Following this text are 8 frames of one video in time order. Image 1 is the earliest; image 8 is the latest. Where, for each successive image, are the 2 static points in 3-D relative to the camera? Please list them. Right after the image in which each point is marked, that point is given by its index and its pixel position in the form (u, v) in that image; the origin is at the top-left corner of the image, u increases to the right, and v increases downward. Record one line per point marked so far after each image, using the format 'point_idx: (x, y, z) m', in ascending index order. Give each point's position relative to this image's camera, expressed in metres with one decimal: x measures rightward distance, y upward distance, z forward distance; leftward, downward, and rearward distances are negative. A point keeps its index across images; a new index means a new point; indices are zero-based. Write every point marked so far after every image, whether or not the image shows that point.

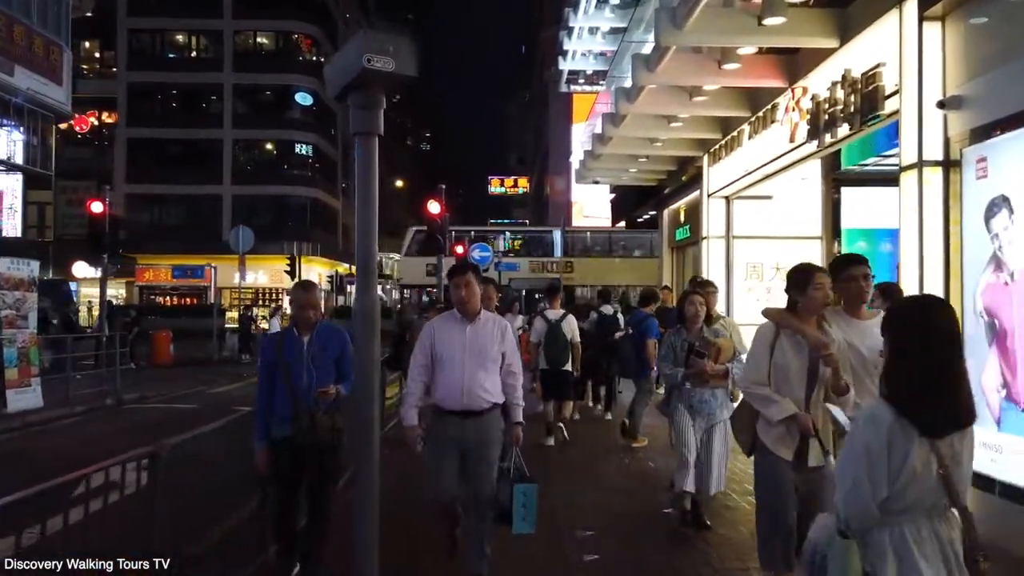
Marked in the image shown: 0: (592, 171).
0: (+1.5, +2.2, +16.7) m
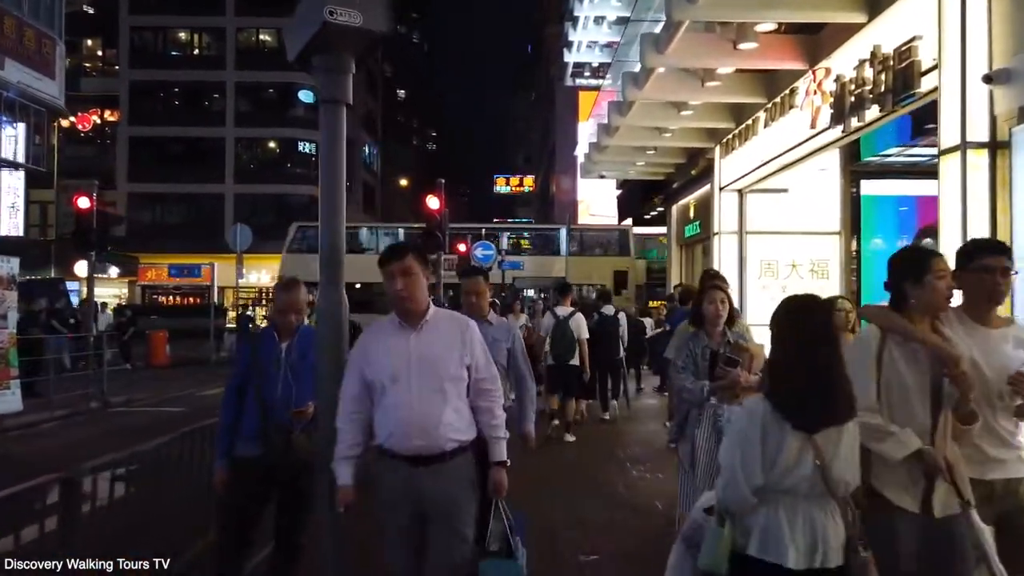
0: (+1.5, +2.2, +16.1) m
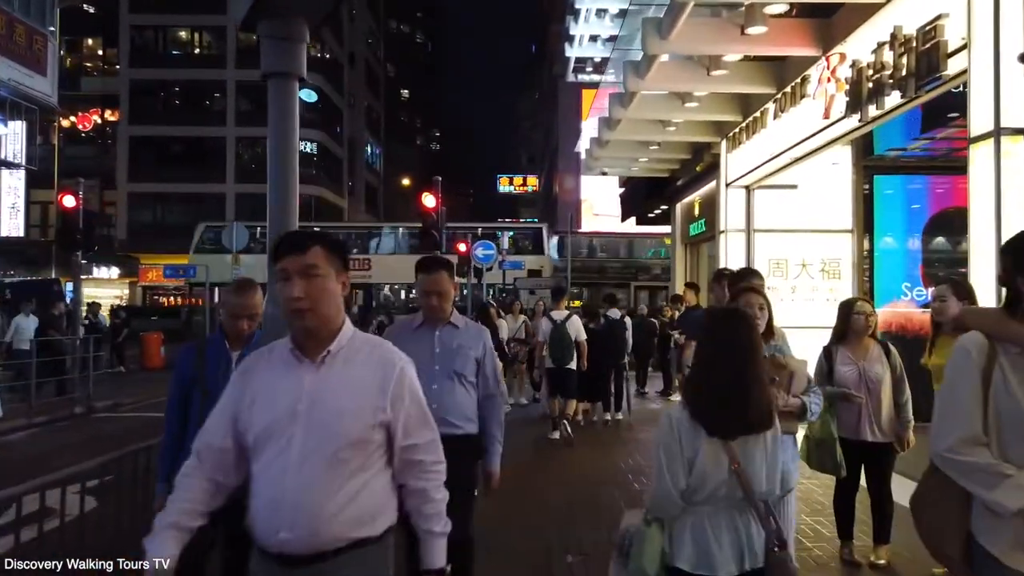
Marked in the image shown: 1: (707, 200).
0: (+1.5, +2.2, +15.5) m
1: (+3.3, +1.5, +15.0) m
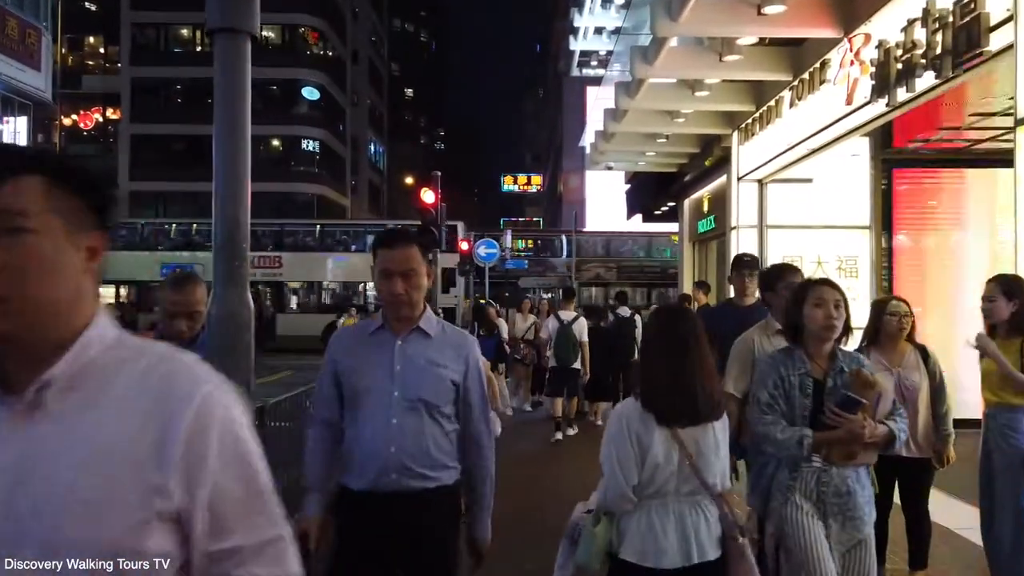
0: (+1.5, +2.2, +14.9) m
1: (+3.3, +1.5, +14.5) m
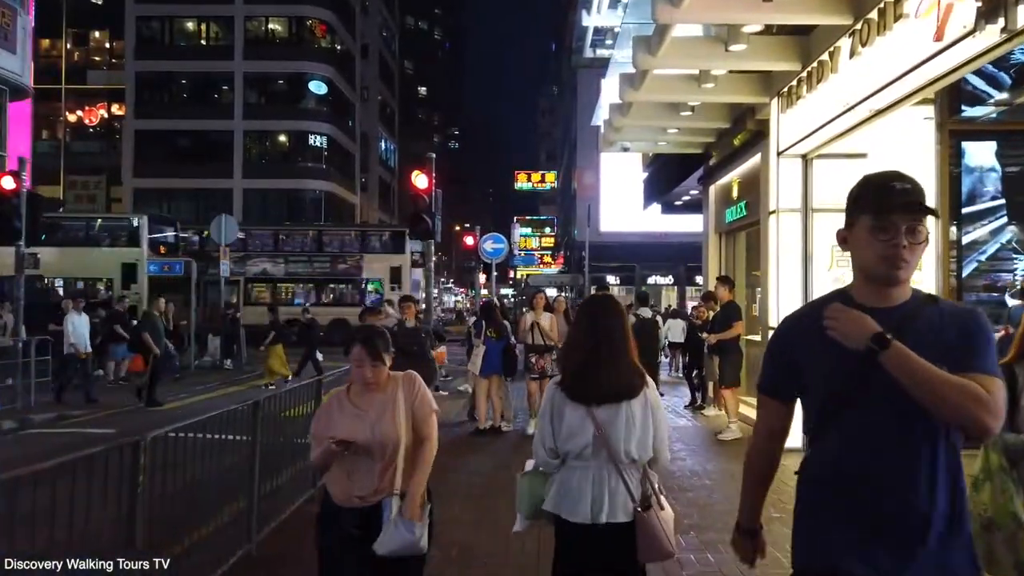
0: (+1.6, +2.3, +13.2) m
1: (+3.3, +1.5, +12.7) m
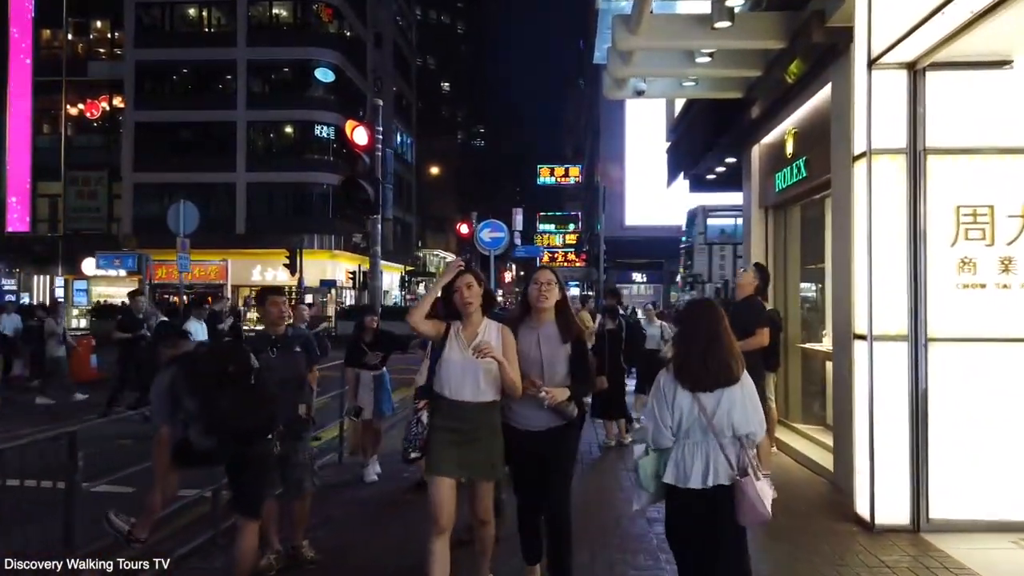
0: (+1.3, +2.4, +9.6) m
1: (+3.0, +1.6, +9.1) m
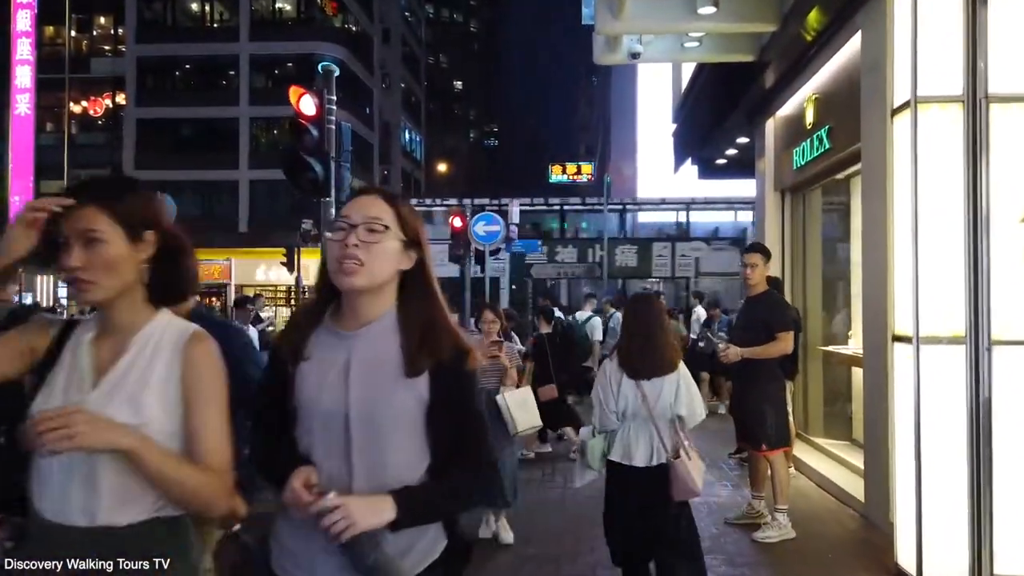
0: (+1.0, +2.4, +8.2) m
1: (+2.7, +1.7, +7.6) m
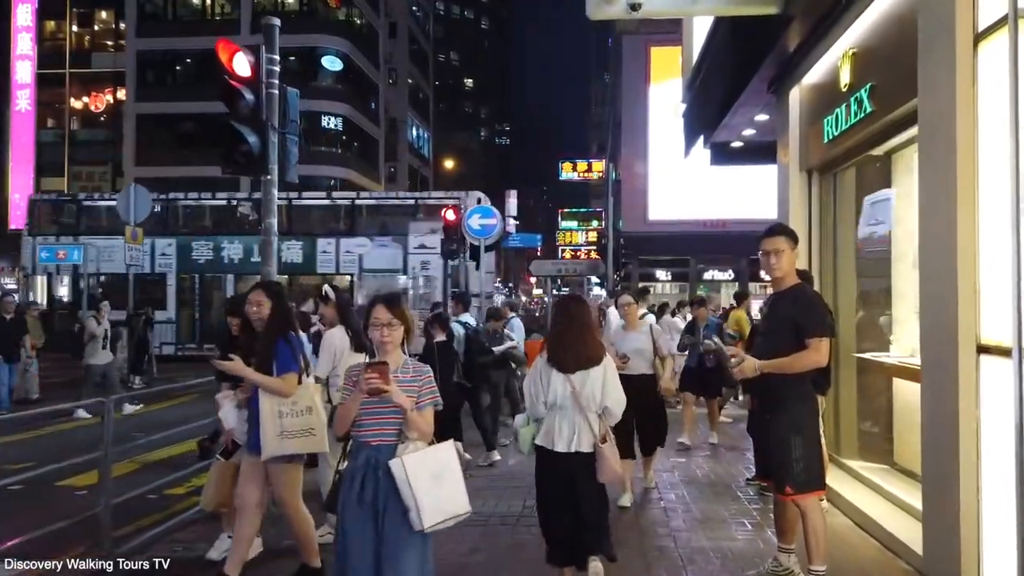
0: (+0.8, +2.4, +6.8) m
1: (+2.5, +1.7, +6.2) m
